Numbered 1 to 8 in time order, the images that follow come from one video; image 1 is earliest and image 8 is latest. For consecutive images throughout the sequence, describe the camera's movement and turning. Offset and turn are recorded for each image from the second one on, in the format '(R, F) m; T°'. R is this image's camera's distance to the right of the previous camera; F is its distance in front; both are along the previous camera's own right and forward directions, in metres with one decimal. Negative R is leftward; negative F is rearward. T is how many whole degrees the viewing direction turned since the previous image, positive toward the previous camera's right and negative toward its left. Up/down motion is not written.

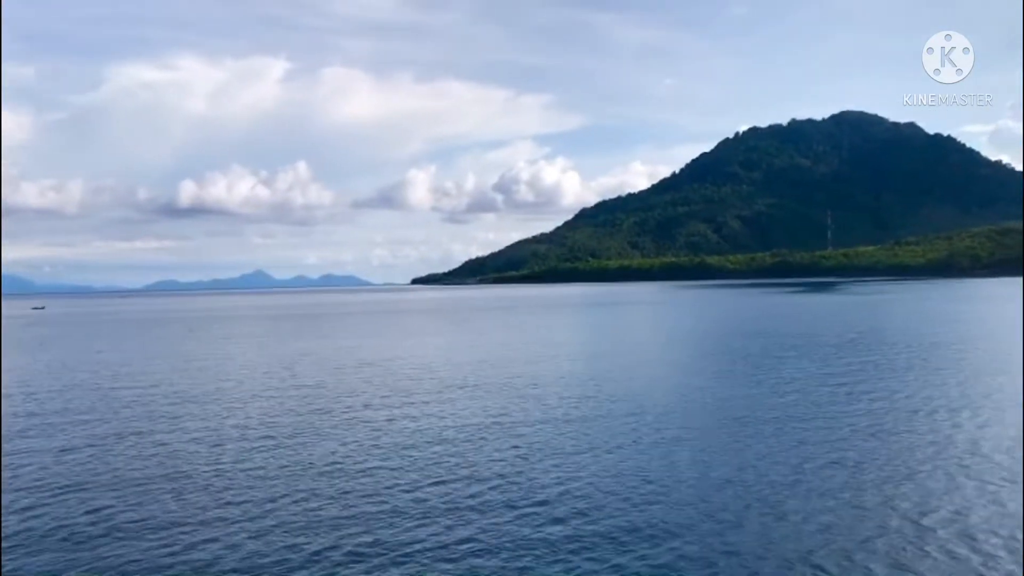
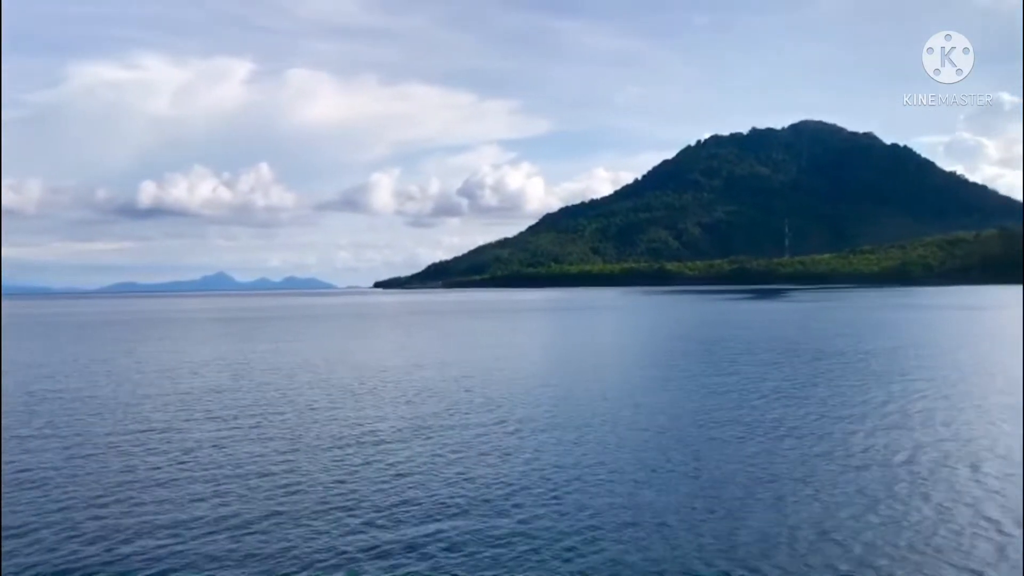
(+1.4, -1.2) m; +2°
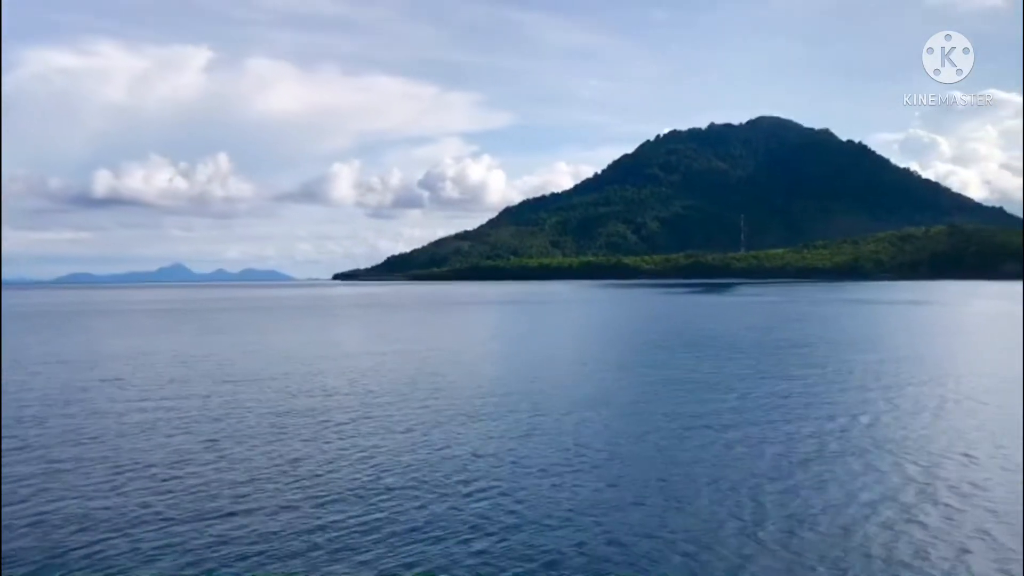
(+0.7, -1.4) m; +2°
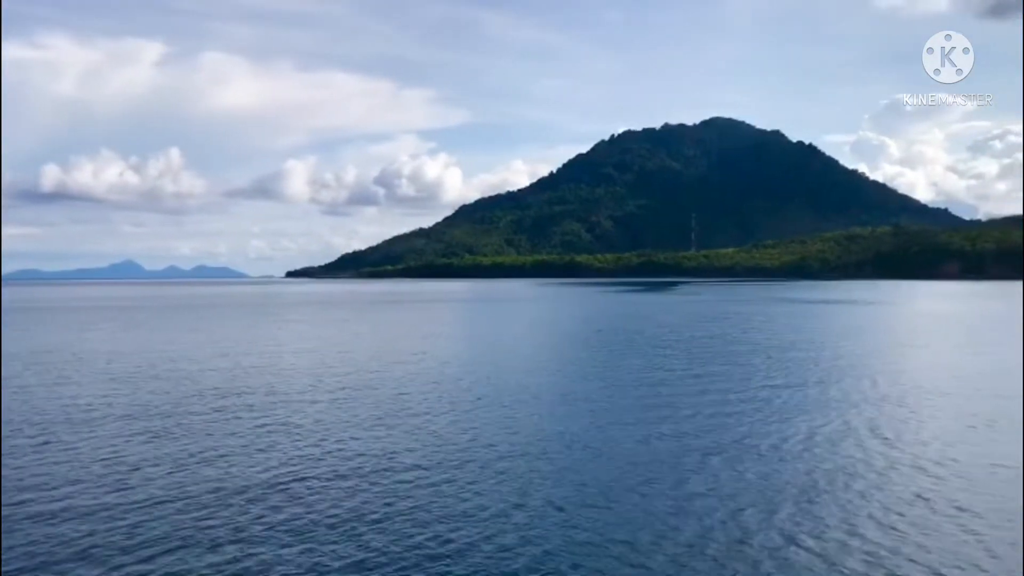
(+0.7, -1.6) m; +3°
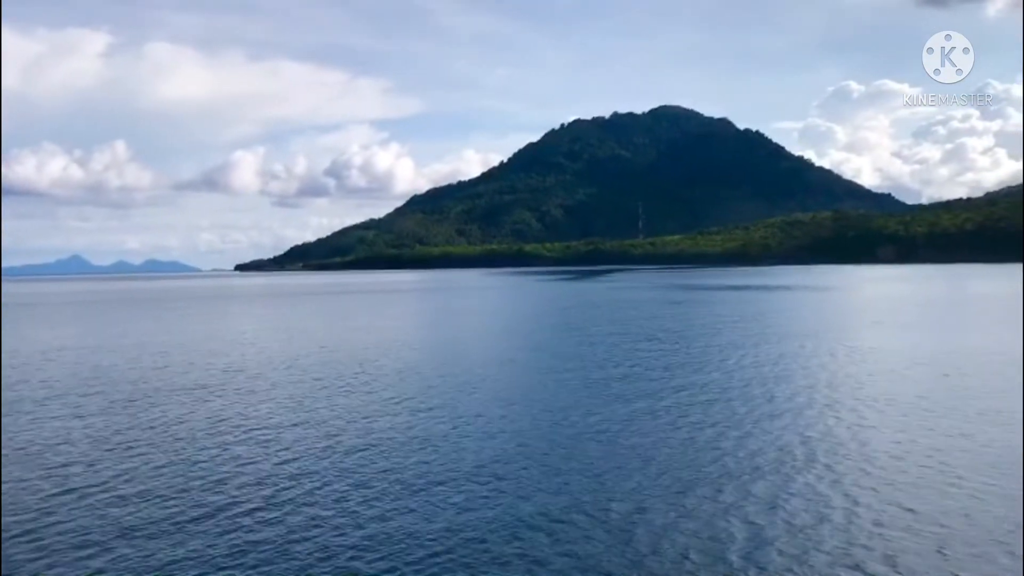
(+1.5, -3.4) m; +3°
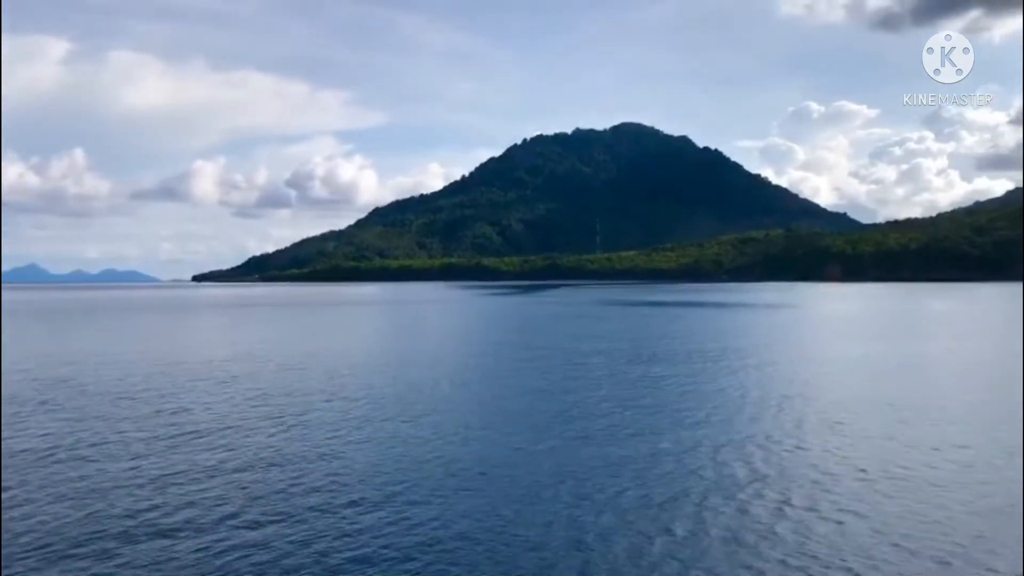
(+1.4, -3.7) m; +2°
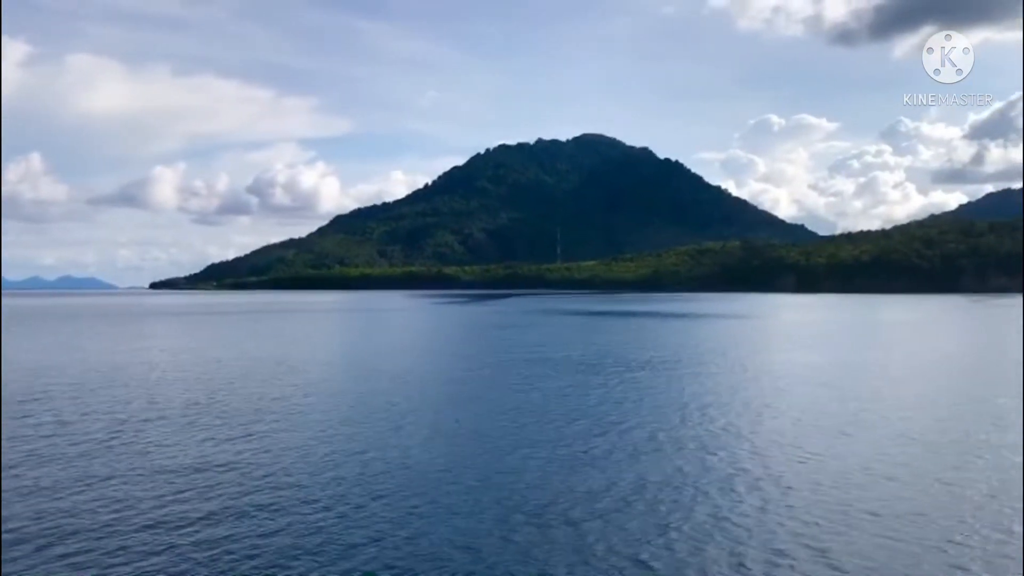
(+1.0, -2.0) m; +2°
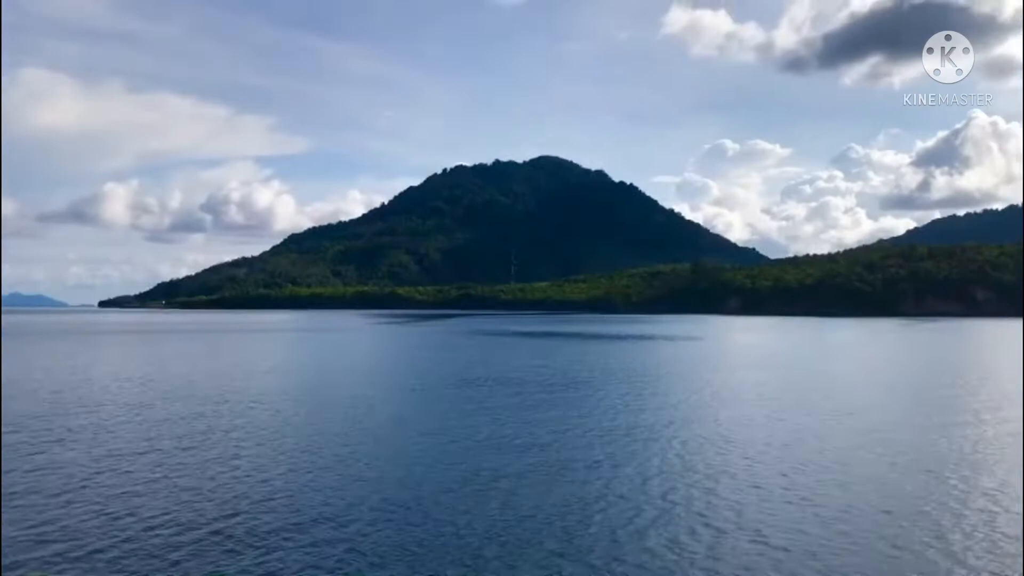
(+1.2, -2.8) m; +3°
